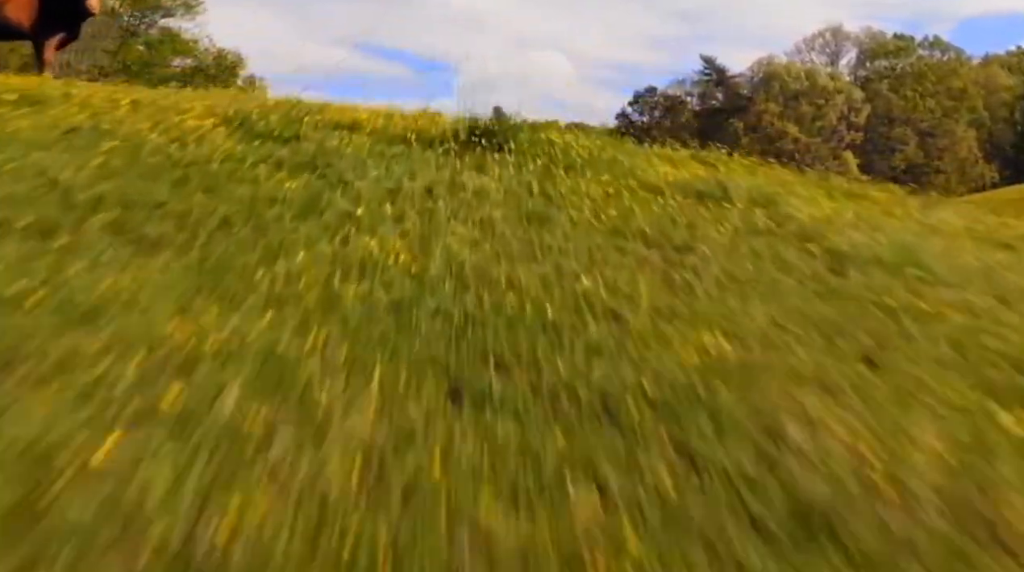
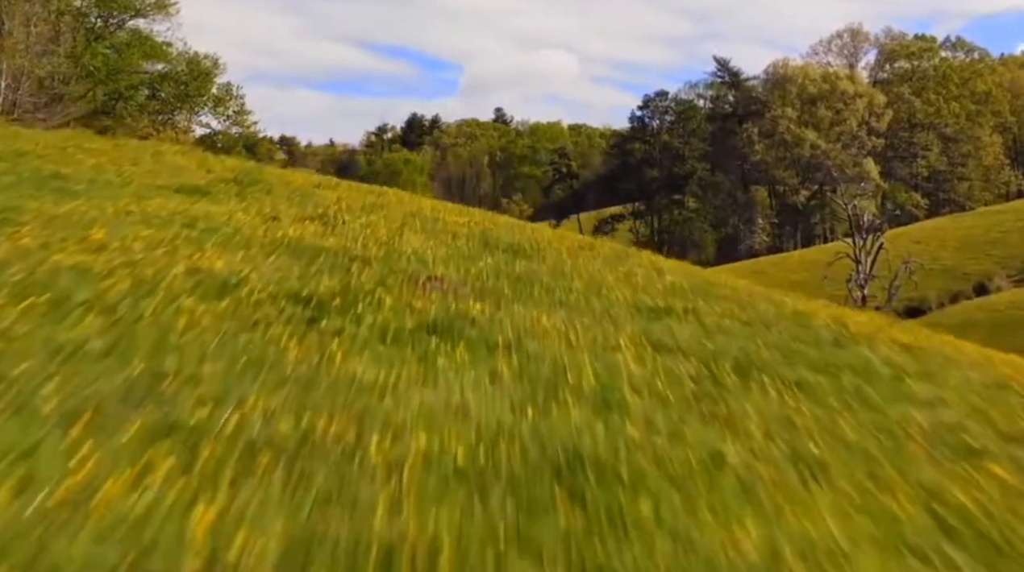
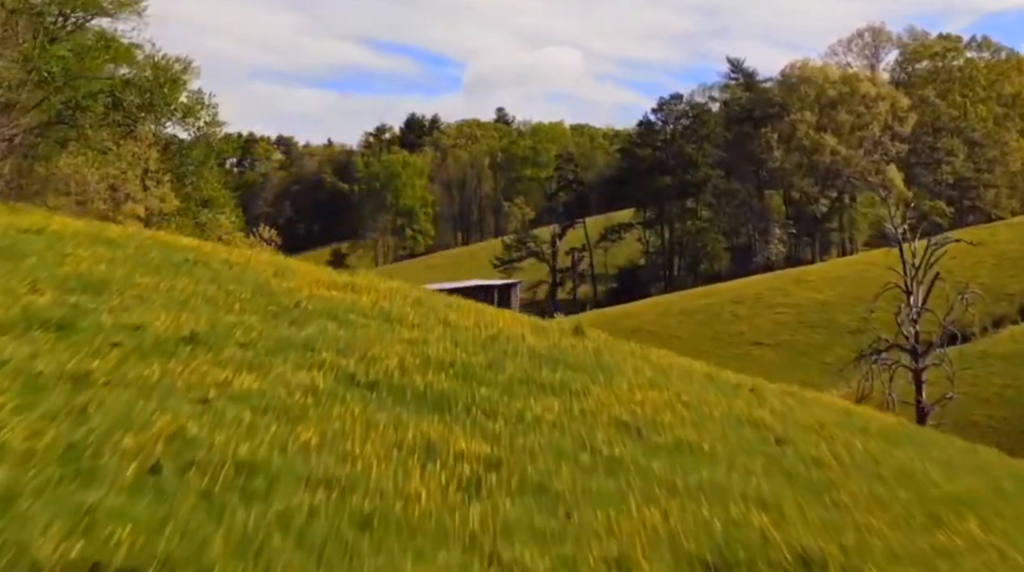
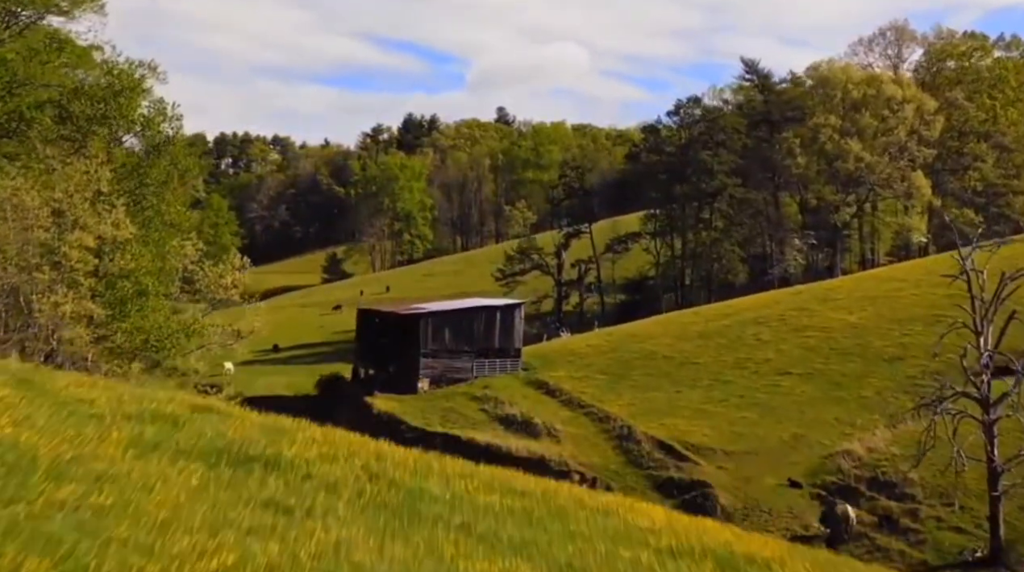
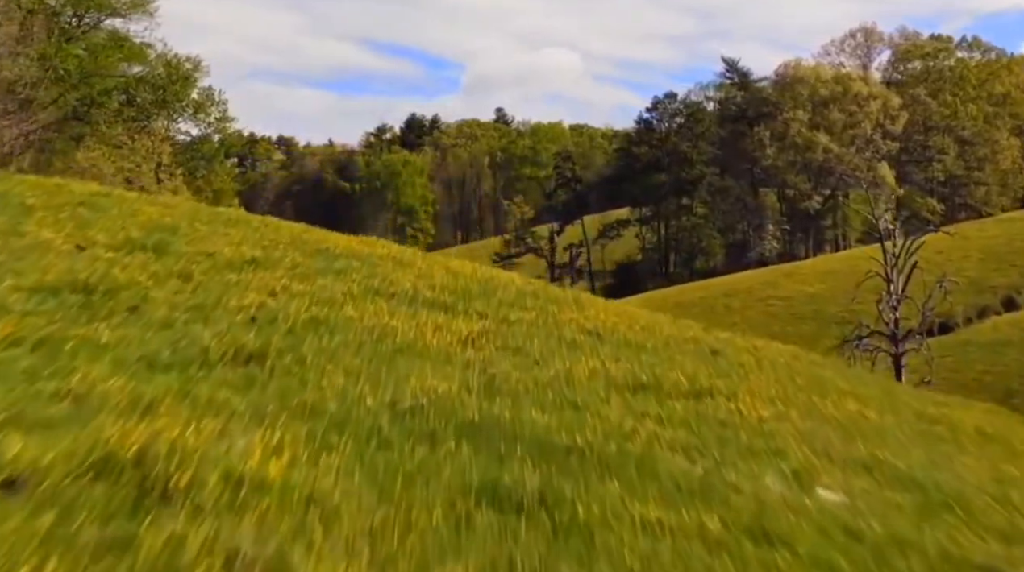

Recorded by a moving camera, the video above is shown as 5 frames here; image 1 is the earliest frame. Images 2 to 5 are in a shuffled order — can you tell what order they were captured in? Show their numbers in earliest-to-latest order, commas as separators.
2, 5, 3, 4
